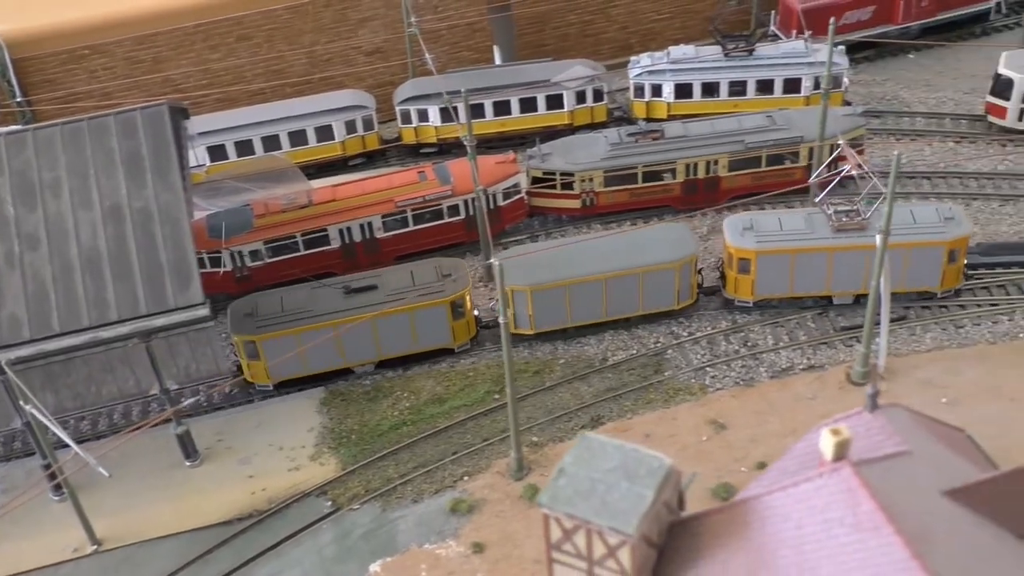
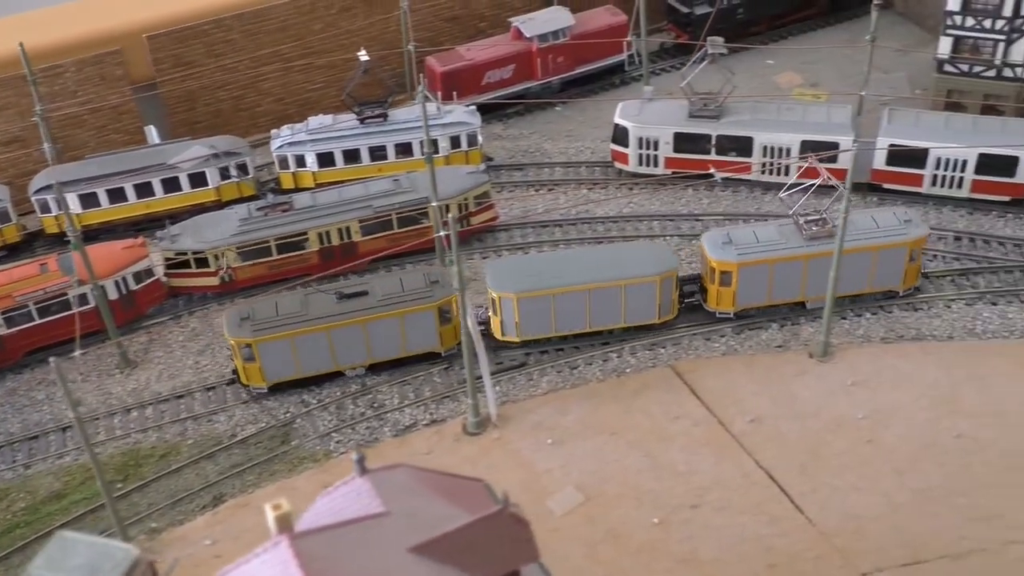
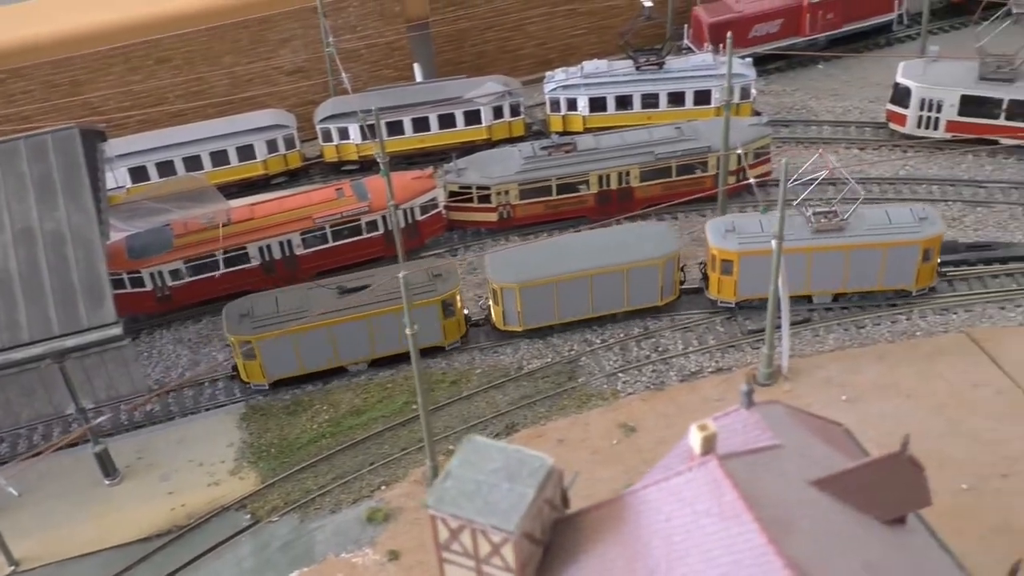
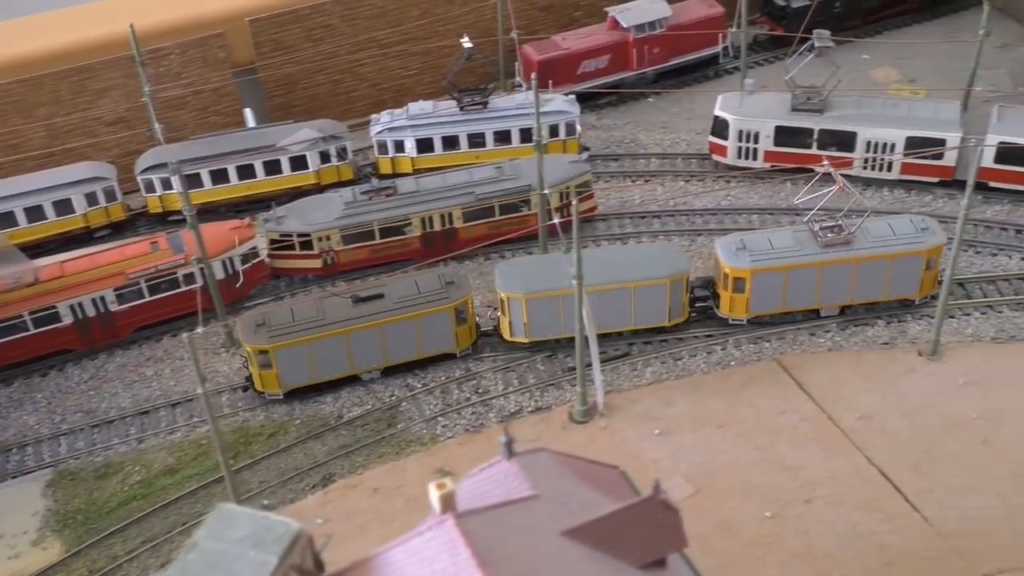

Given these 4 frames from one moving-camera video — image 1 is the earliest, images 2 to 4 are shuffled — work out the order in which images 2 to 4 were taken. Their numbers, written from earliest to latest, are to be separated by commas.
3, 4, 2
